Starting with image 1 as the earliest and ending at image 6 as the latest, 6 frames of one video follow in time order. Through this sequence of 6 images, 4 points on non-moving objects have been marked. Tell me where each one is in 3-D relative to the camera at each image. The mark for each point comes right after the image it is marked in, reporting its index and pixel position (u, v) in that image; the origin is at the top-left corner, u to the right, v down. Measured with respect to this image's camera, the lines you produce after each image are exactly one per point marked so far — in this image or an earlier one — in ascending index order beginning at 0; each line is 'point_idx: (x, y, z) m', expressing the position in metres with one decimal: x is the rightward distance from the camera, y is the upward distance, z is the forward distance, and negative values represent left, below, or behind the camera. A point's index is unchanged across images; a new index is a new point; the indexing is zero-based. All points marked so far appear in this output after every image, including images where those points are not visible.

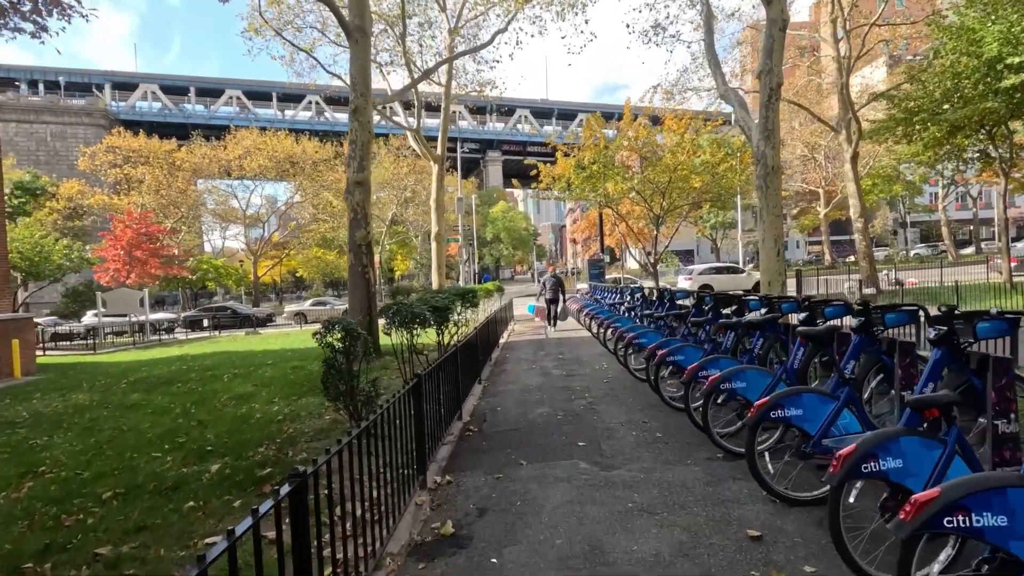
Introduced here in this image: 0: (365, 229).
0: (-3.3, +1.4, +12.1) m
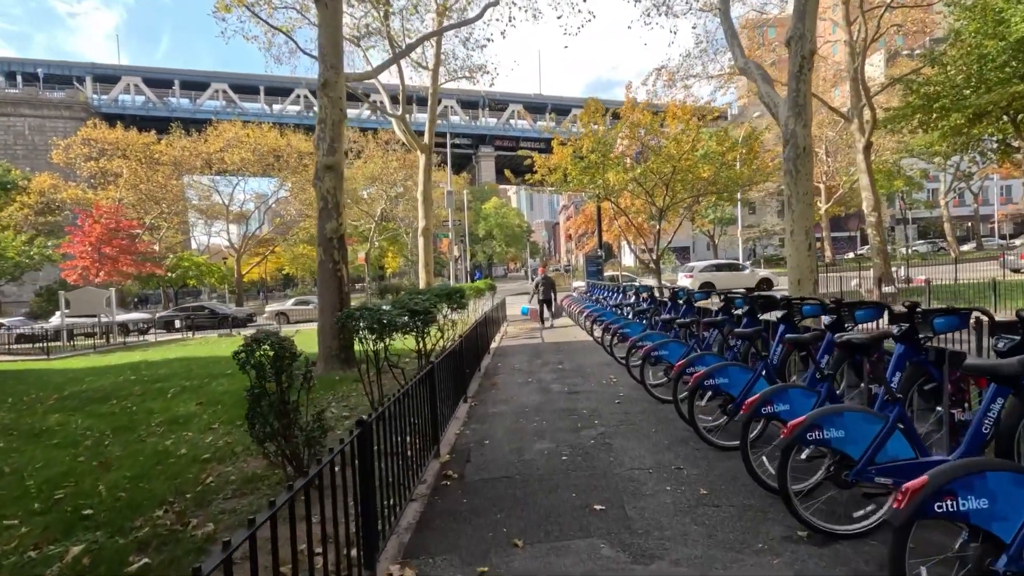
0: (-3.5, +1.4, +10.6) m
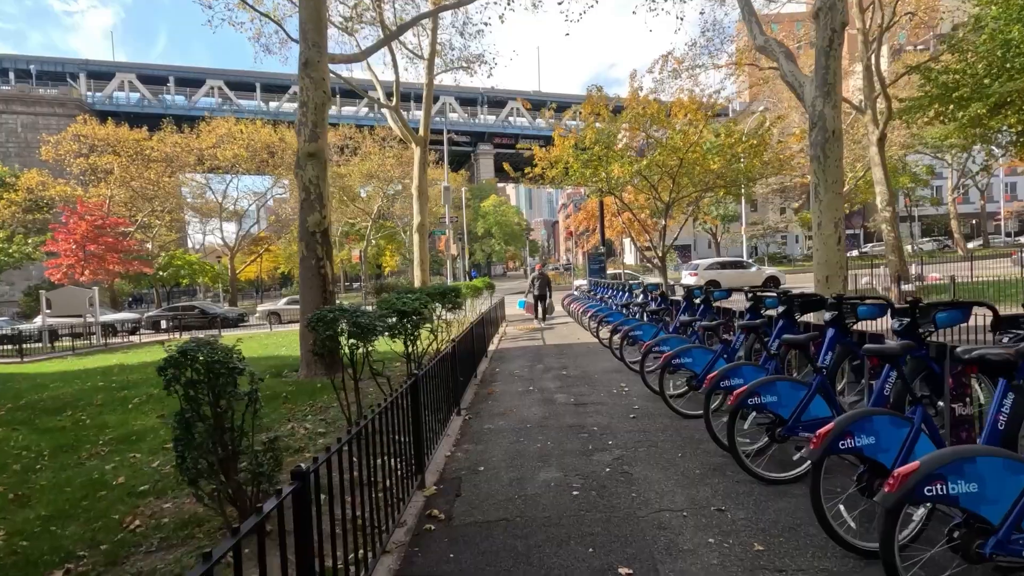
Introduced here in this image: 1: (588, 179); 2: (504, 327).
0: (-3.5, +1.4, +9.8) m
1: (+2.7, +3.8, +18.7) m
2: (-0.3, -1.3, +17.8) m
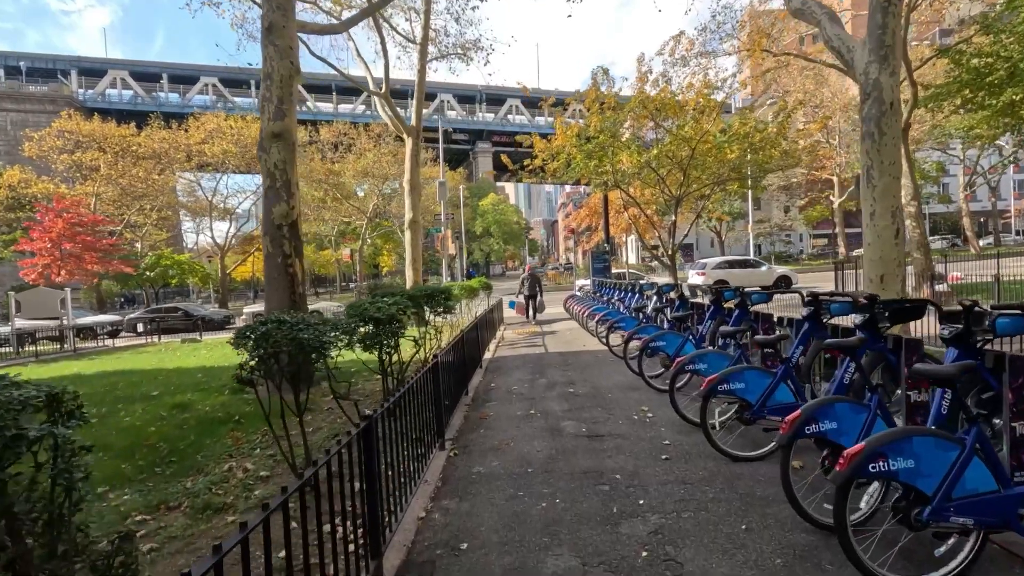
0: (-3.5, +1.4, +8.4) m
1: (+2.6, +3.8, +17.4) m
2: (-0.3, -1.3, +16.5) m
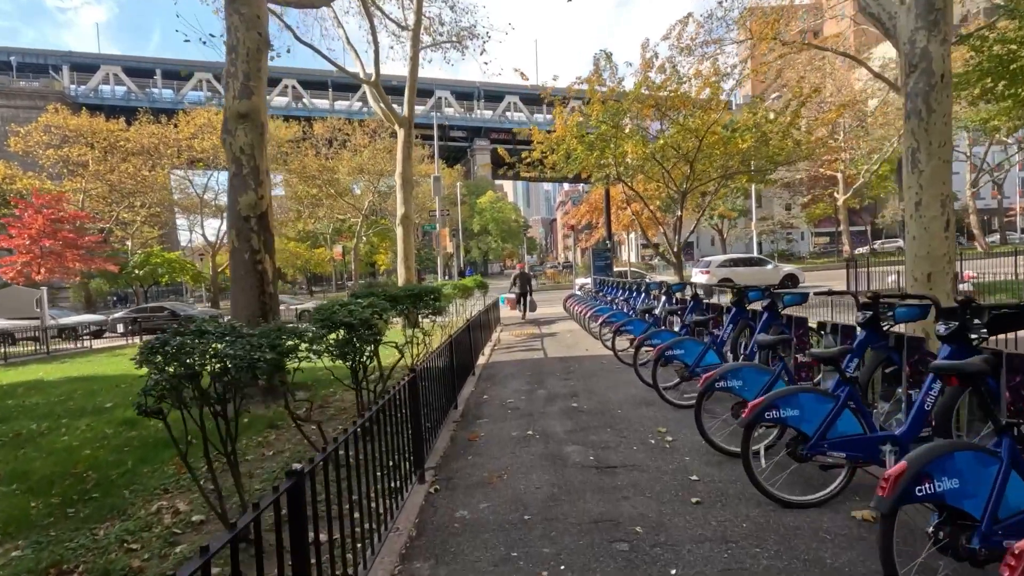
0: (-3.6, +1.4, +7.5) m
1: (+2.5, +3.8, +16.5) m
2: (-0.4, -1.3, +15.6) m
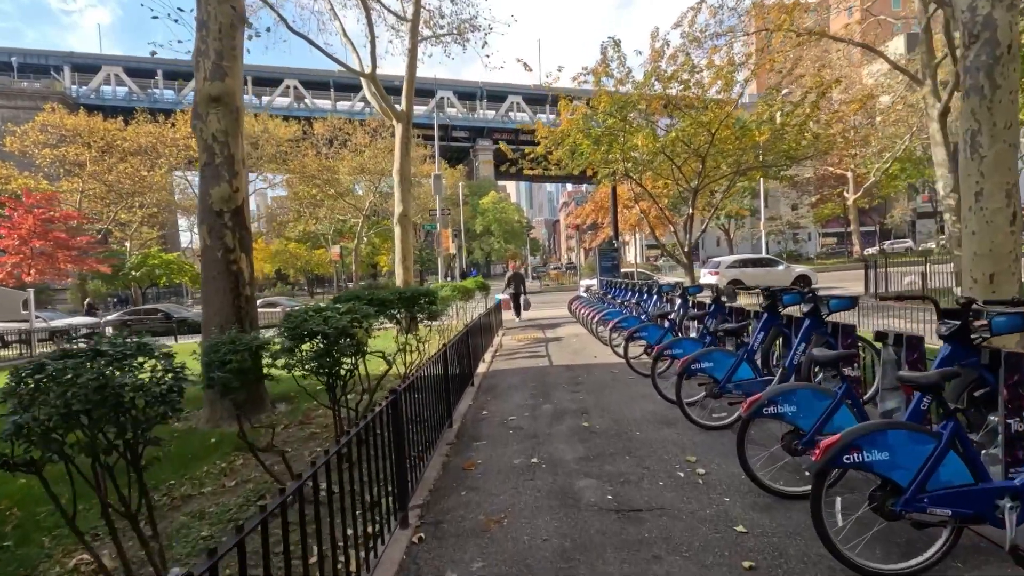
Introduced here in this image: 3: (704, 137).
0: (-3.6, +1.3, +6.8) m
1: (+2.6, +3.8, +15.7) m
2: (-0.3, -1.4, +14.8) m
3: (+5.4, +4.2, +15.0) m
